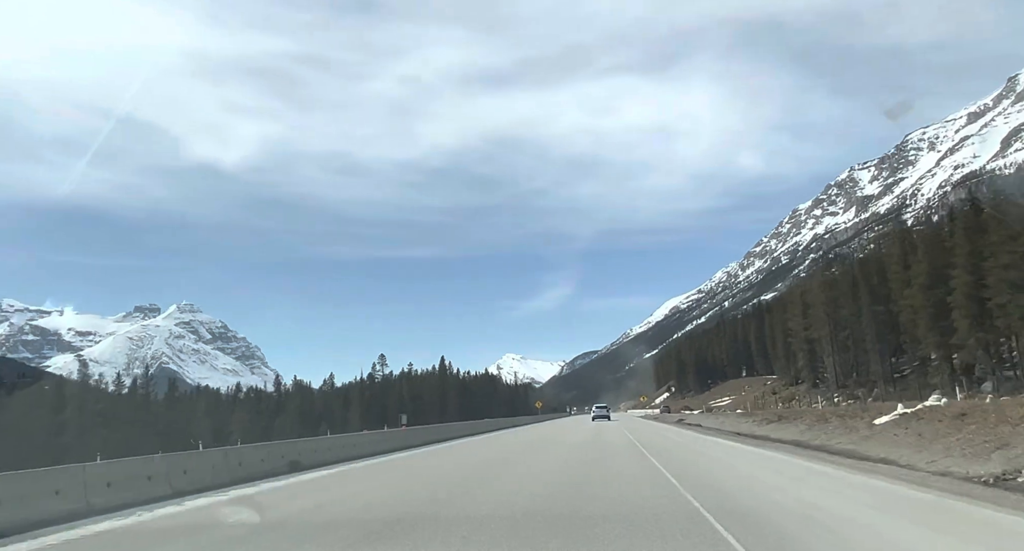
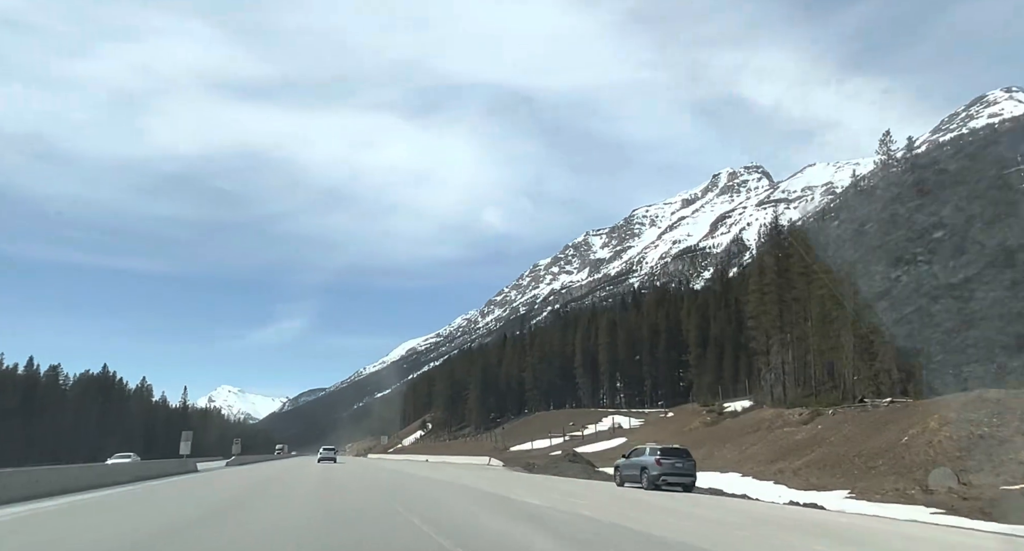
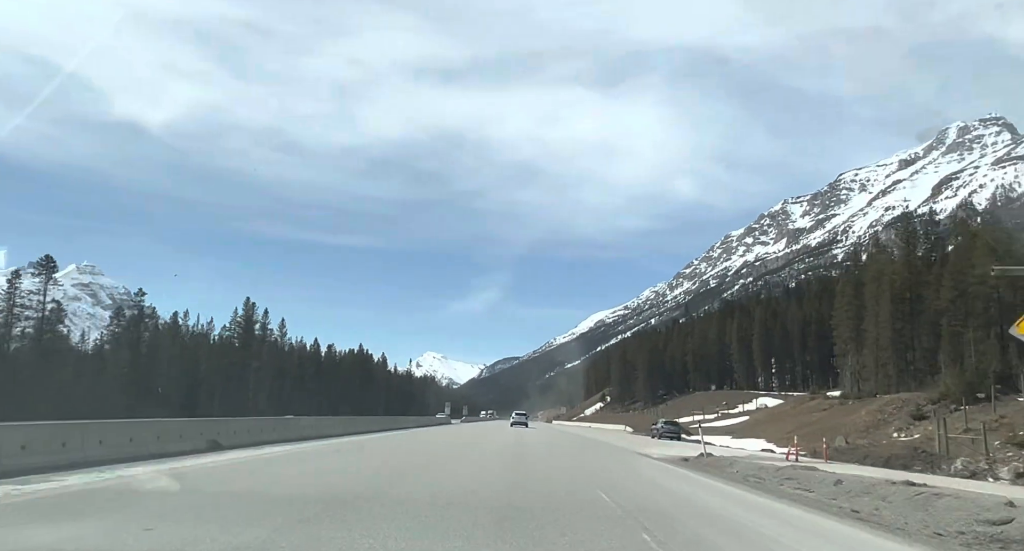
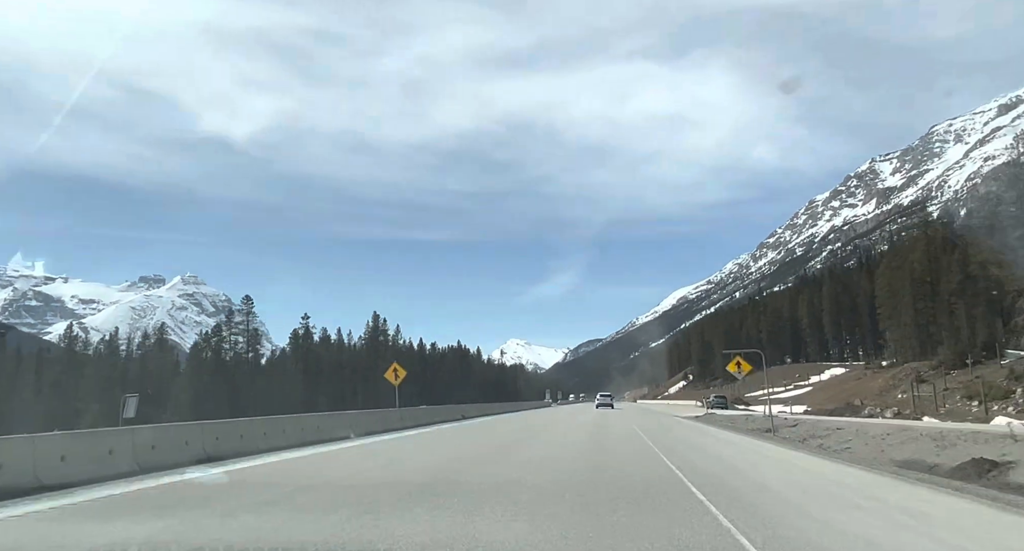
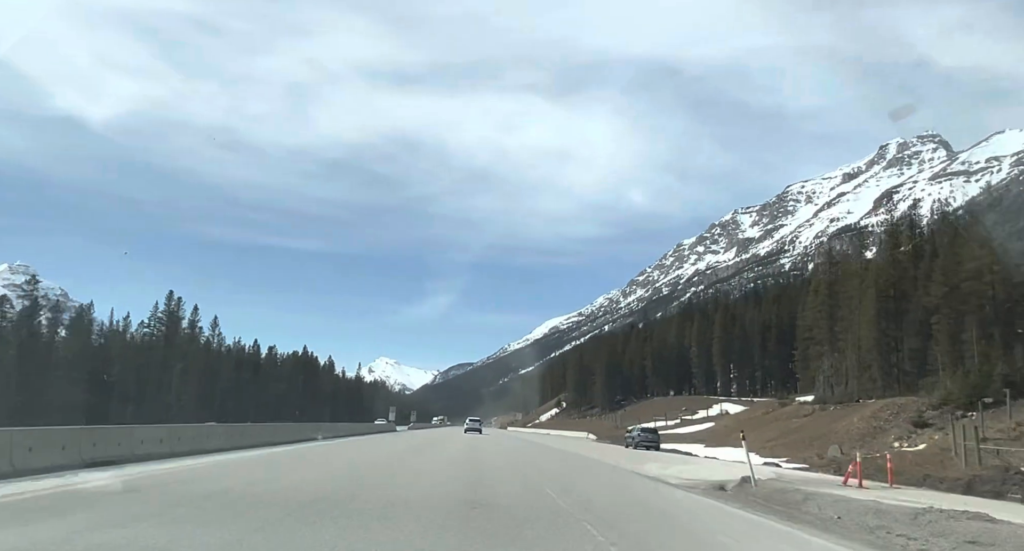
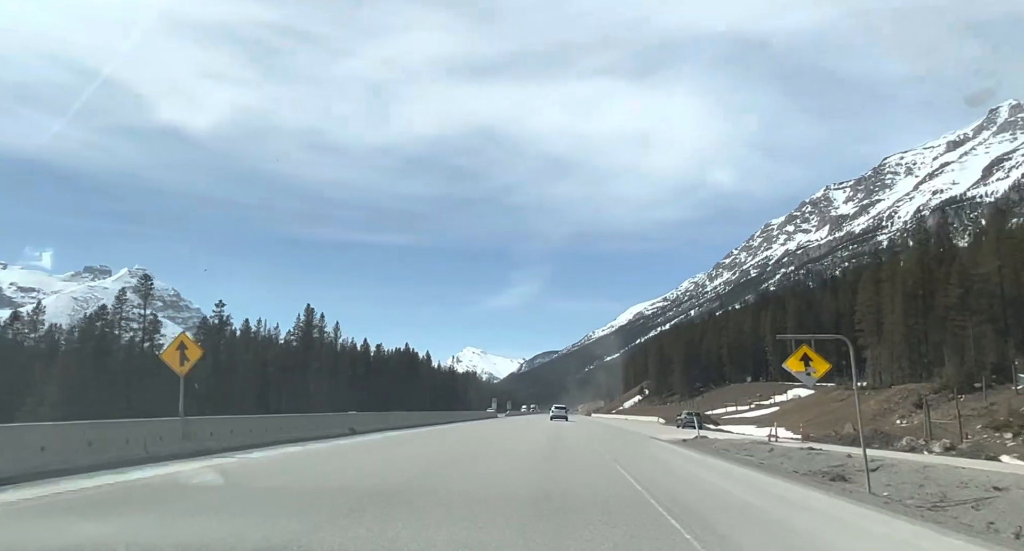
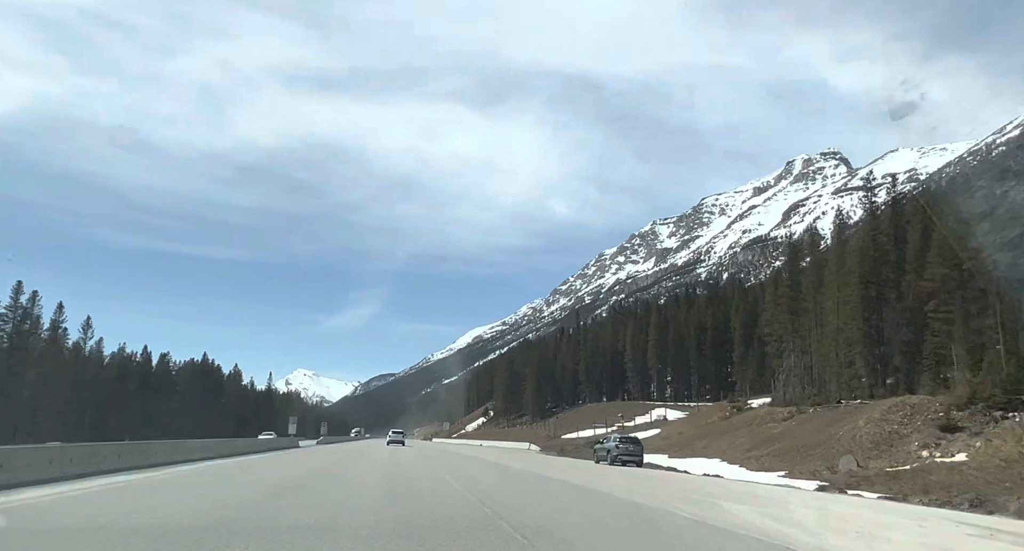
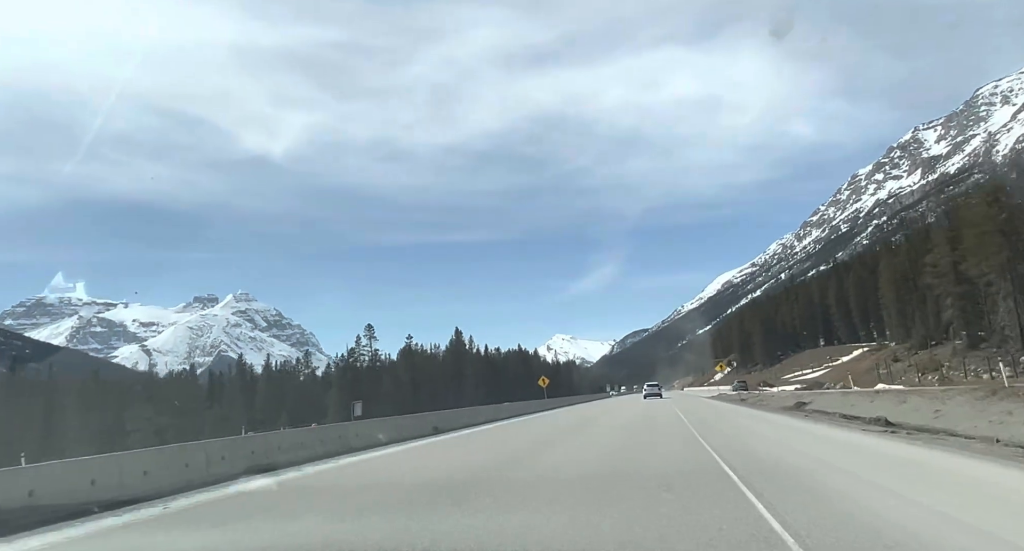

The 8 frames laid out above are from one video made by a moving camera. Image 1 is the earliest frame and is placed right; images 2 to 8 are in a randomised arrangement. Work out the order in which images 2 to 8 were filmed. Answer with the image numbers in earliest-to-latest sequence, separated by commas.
8, 4, 6, 3, 5, 7, 2
